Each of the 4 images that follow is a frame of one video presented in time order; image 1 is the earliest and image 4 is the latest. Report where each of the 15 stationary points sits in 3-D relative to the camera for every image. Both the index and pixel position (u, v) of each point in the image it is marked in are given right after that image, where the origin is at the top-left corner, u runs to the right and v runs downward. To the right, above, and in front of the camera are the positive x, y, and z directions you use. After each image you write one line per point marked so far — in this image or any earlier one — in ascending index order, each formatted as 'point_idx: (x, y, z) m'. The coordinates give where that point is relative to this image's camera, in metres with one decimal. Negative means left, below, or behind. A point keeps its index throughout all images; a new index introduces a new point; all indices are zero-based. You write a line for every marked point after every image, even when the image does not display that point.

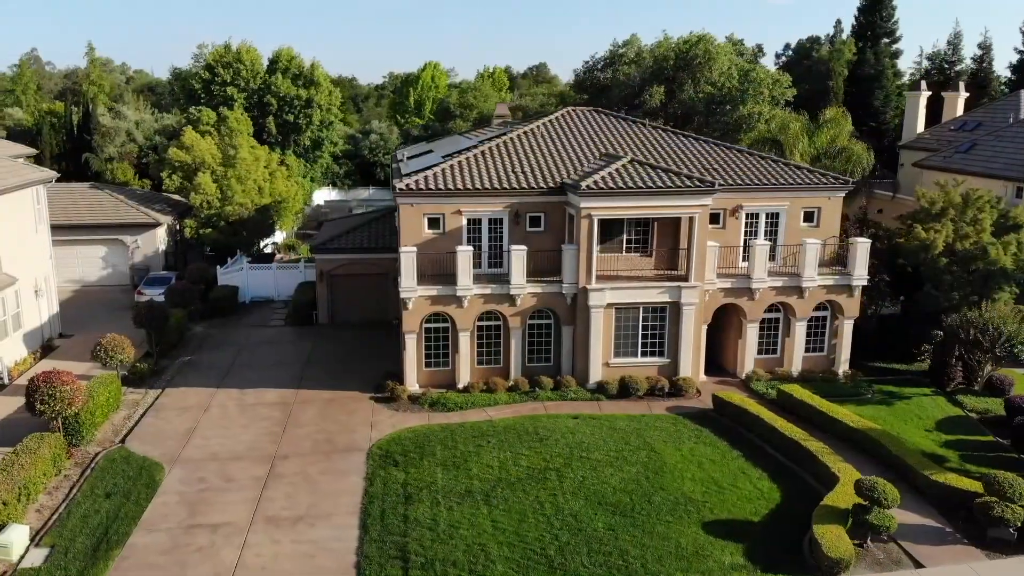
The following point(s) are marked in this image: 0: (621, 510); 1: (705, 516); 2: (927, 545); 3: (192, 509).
0: (+2.3, -4.8, +17.7) m
1: (+4.1, -4.9, +17.5) m
2: (+8.5, -5.3, +16.9) m
3: (-7.0, -4.8, +17.9) m
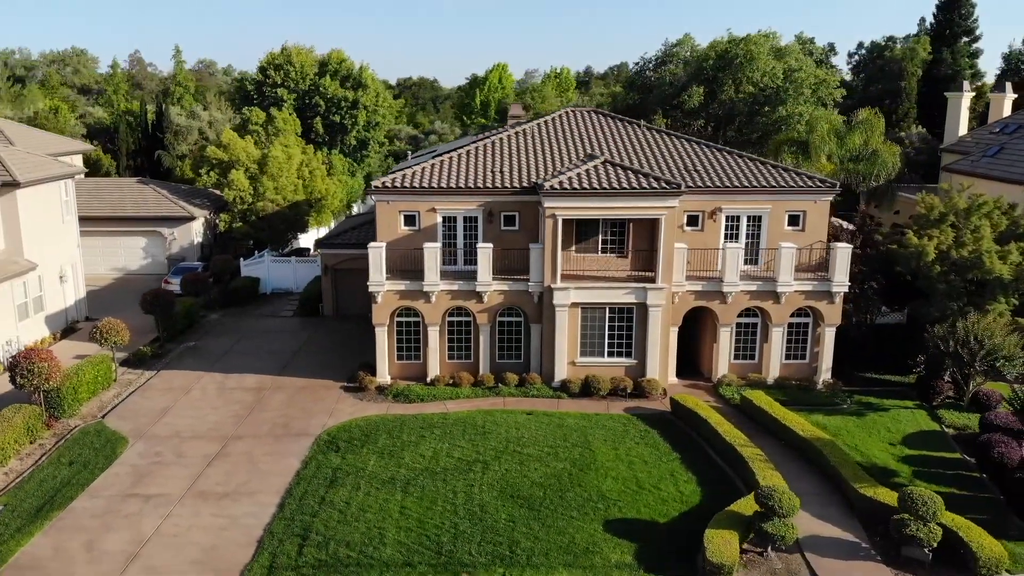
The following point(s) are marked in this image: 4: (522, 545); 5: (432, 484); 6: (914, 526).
0: (+0.4, -4.7, +18.0) m
1: (+2.1, -4.9, +17.7) m
2: (+6.4, -5.4, +16.5) m
3: (-8.8, -4.5, +19.4) m
4: (+0.2, -5.2, +16.5) m
5: (-1.8, -4.5, +18.9) m
6: (+7.9, -4.7, +16.1) m
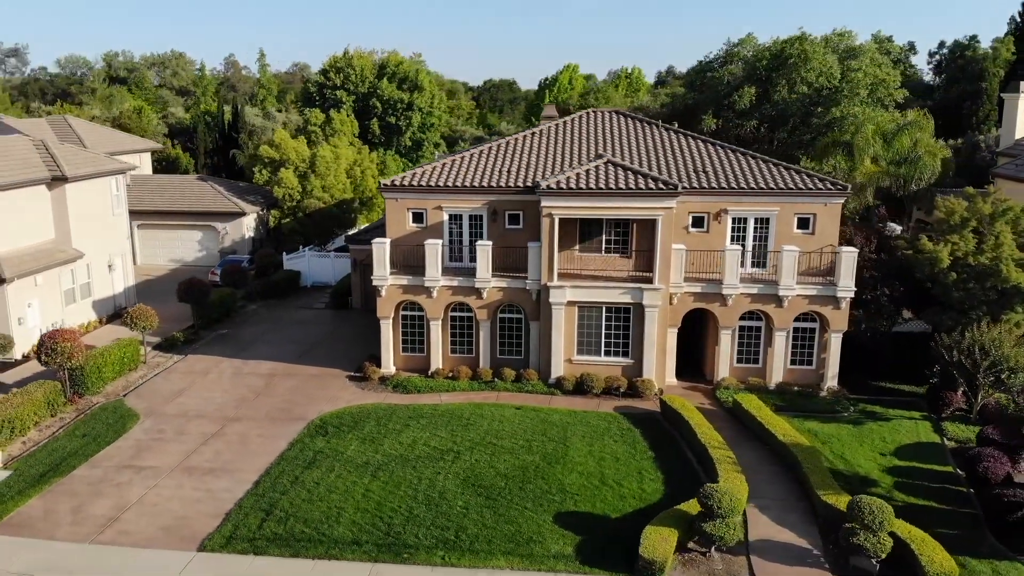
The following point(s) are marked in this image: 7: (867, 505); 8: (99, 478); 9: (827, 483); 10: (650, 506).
0: (-0.6, -4.6, +18.5) m
1: (+1.2, -4.8, +18.0) m
2: (+5.3, -5.4, +16.3) m
3: (-9.5, -4.2, +20.9) m
4: (-0.9, -5.1, +17.0) m
5: (-2.6, -4.4, +19.7) m
6: (+6.8, -4.8, +15.8) m
7: (+6.9, -4.2, +15.9) m
8: (-9.8, -4.5, +19.4) m
9: (+7.1, -4.4, +18.5) m
10: (+3.1, -4.8, +18.1) m
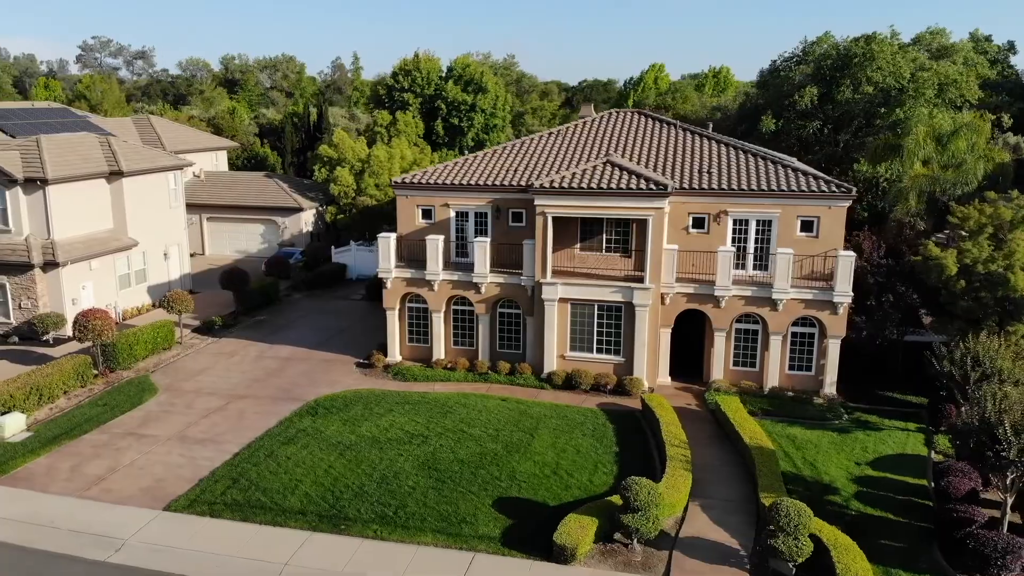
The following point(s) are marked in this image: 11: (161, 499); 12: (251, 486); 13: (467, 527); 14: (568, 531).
0: (-1.7, -4.4, +19.4) m
1: (-0.1, -4.7, +18.7) m
2: (+3.7, -5.4, +16.5) m
3: (-10.3, -3.7, +23.0) m
4: (-2.3, -4.9, +18.0) m
5: (-3.6, -4.1, +20.9) m
6: (+5.2, -4.8, +15.8) m
7: (+5.3, -4.2, +15.8) m
8: (-10.7, -4.0, +21.6) m
9: (+5.8, -4.4, +18.3) m
10: (+1.8, -4.7, +18.5) m
11: (-8.0, -4.8, +18.7) m
12: (-6.0, -4.6, +19.0) m
13: (-1.0, -5.1, +17.3) m
14: (+1.1, -4.8, +16.2) m
